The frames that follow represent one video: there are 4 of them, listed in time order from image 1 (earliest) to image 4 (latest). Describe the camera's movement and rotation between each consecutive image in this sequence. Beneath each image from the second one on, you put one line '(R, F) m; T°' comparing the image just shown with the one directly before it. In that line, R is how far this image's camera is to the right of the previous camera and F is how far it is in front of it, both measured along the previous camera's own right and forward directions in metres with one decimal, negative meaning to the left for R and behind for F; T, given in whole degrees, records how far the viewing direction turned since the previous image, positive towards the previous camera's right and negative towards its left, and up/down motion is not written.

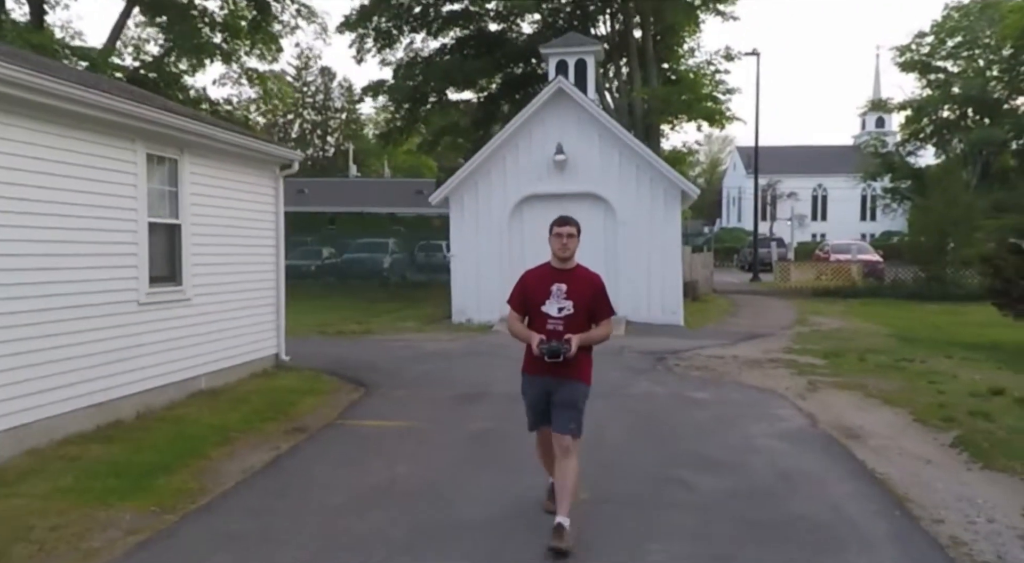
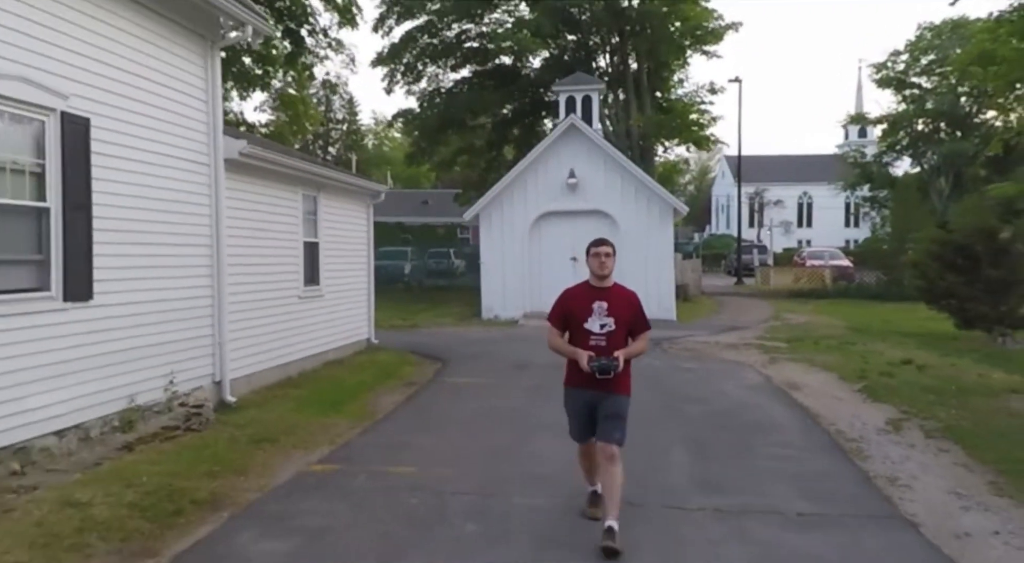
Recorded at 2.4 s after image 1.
(-0.8, -3.6) m; +1°
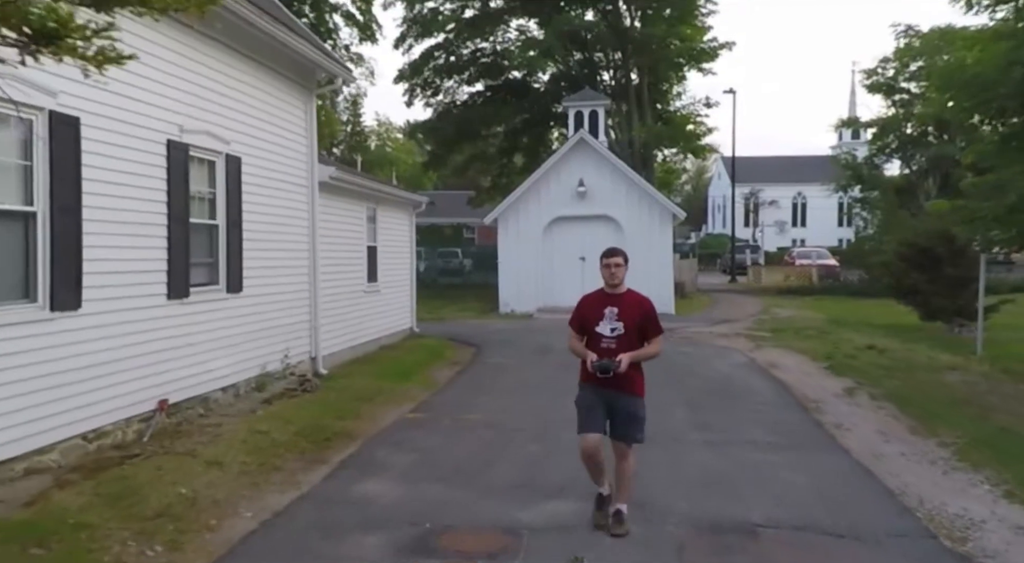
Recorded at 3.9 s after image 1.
(-0.5, -2.5) m; 0°
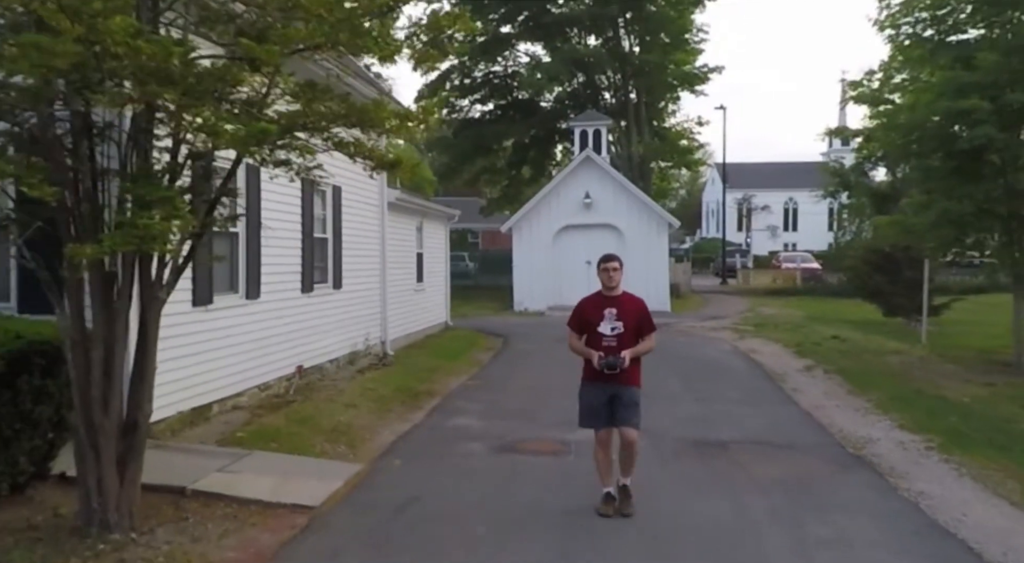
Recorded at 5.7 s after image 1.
(-0.6, -3.0) m; 0°
